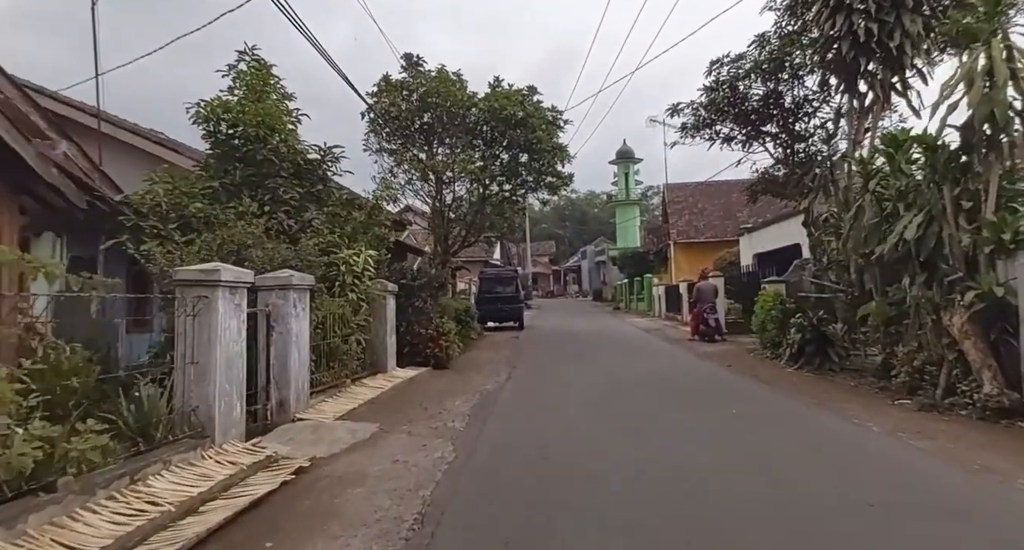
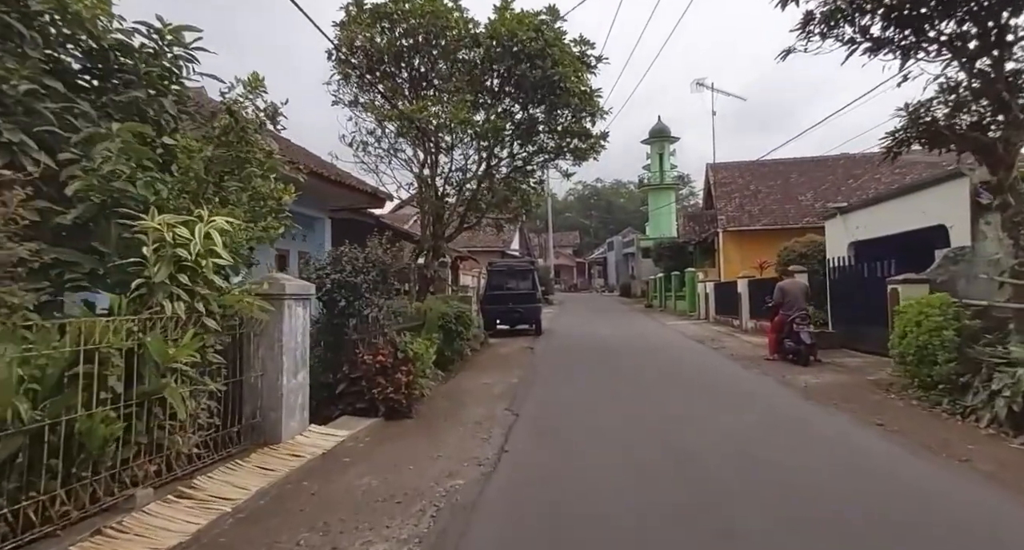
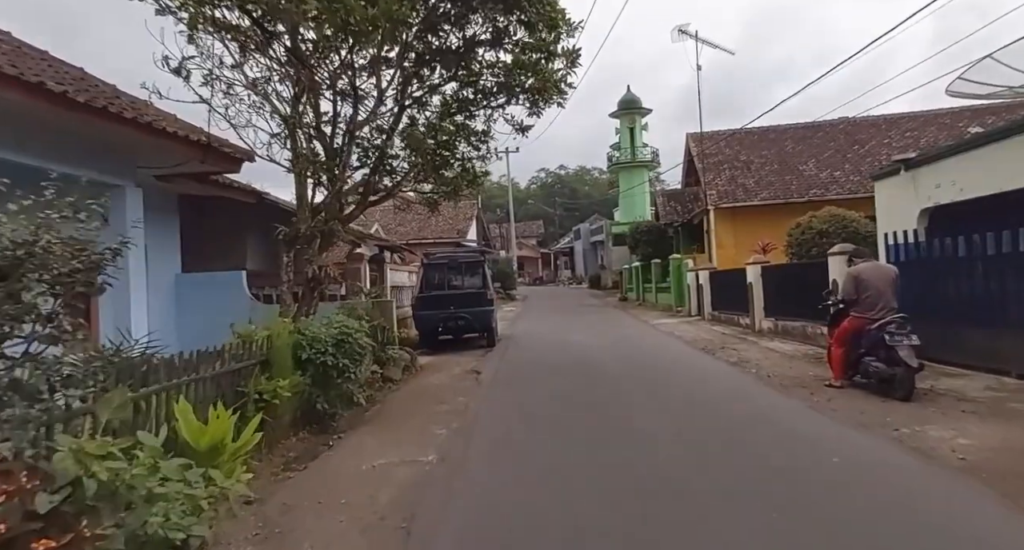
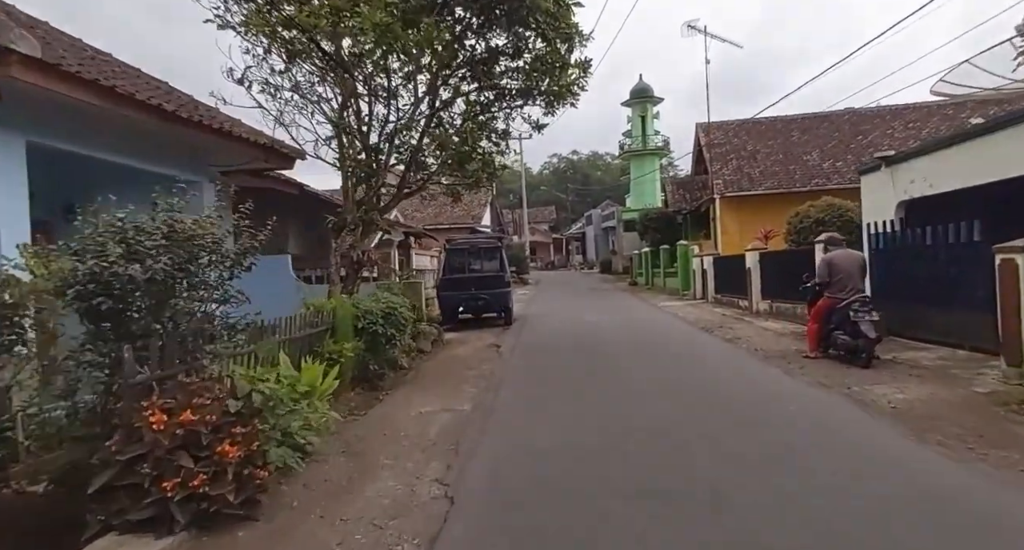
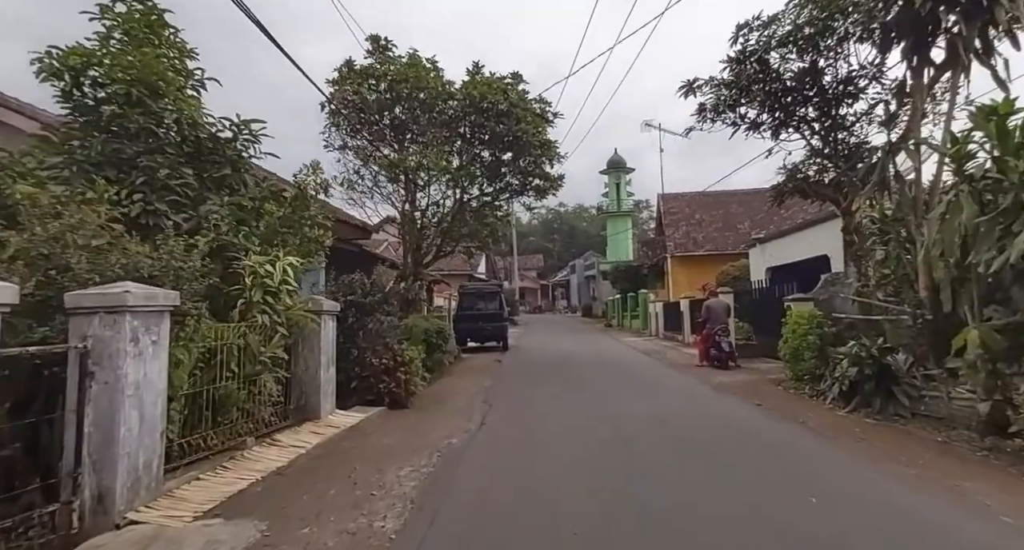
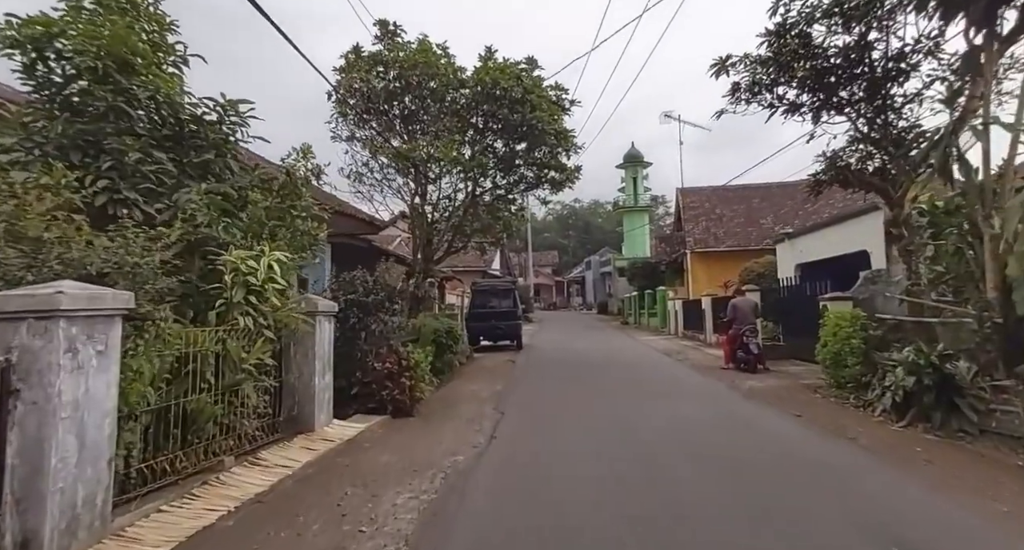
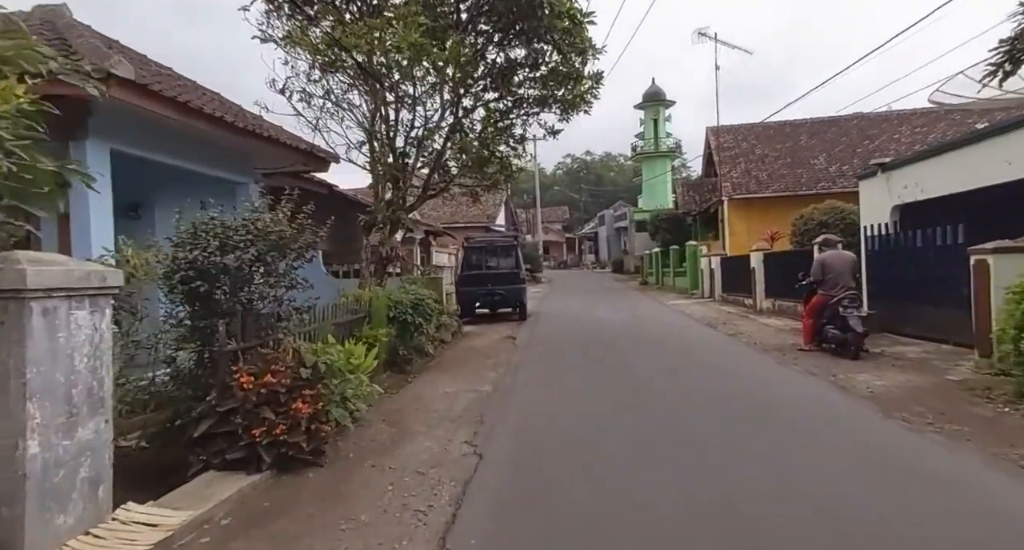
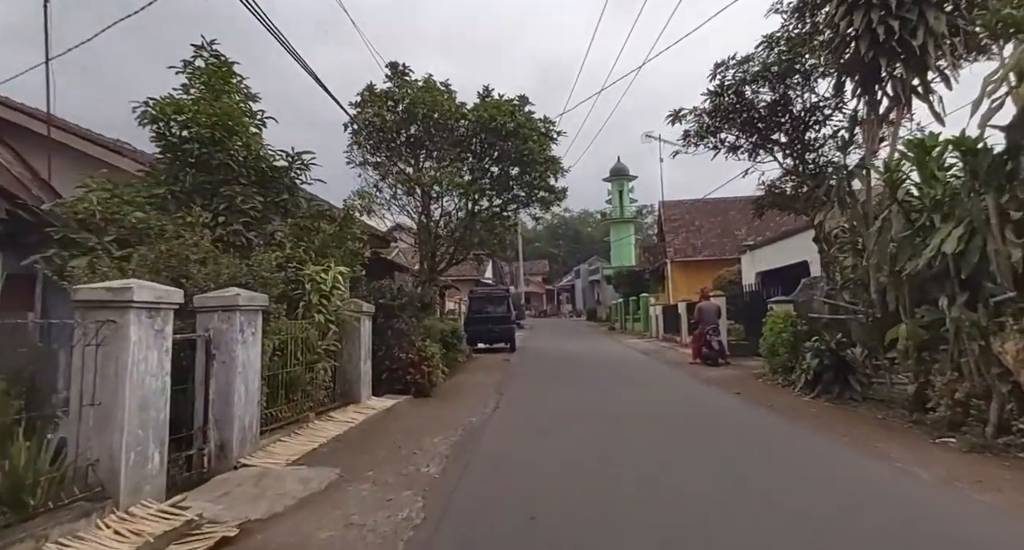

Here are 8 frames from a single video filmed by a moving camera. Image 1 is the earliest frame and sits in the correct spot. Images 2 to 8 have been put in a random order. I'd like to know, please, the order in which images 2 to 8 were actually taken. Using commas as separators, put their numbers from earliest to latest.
8, 5, 6, 2, 7, 4, 3
